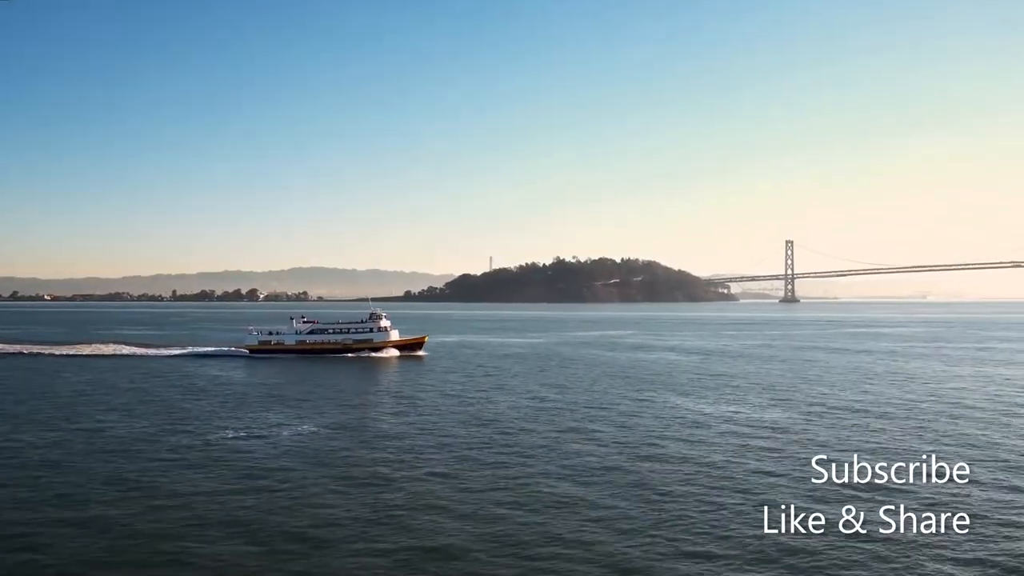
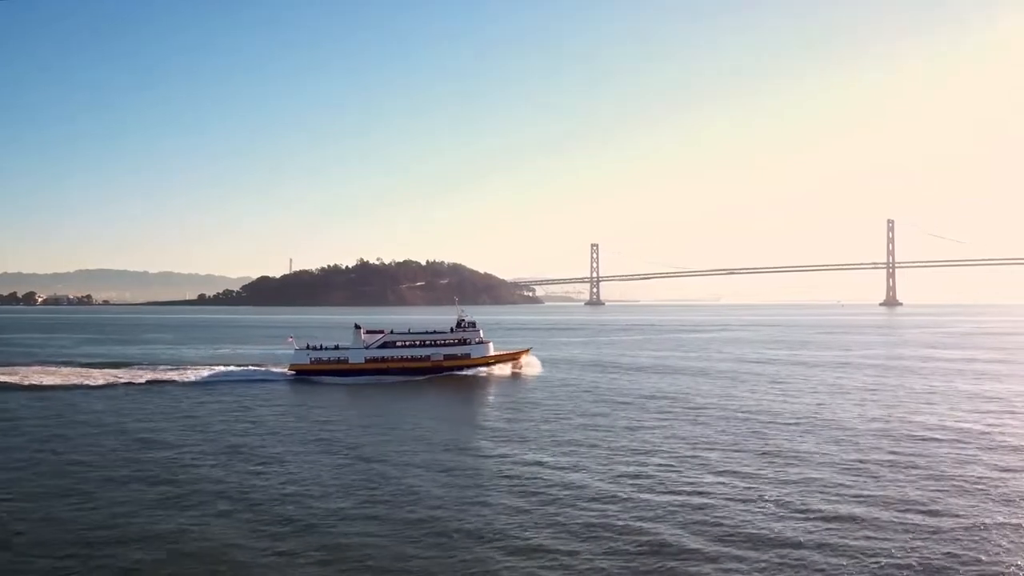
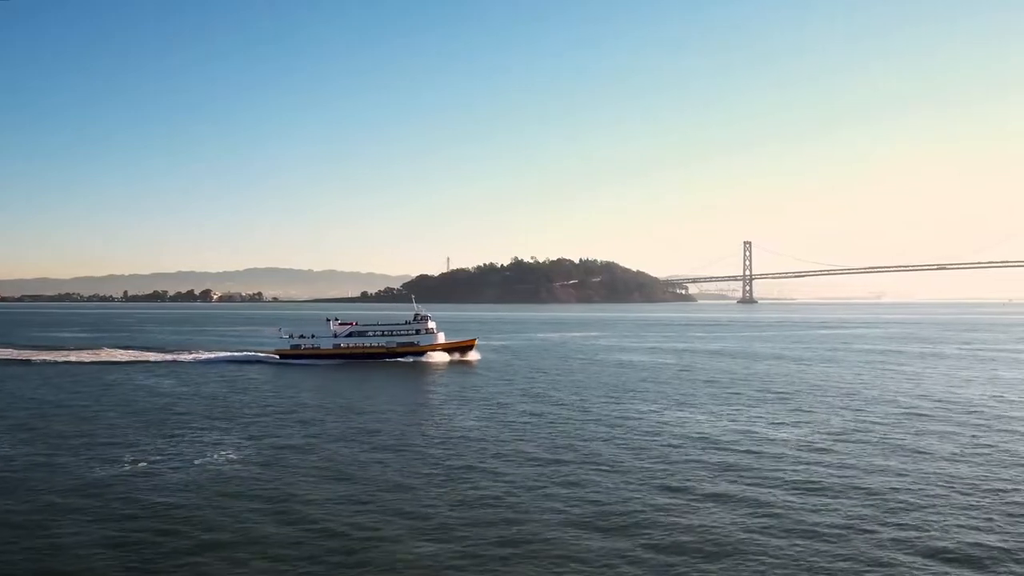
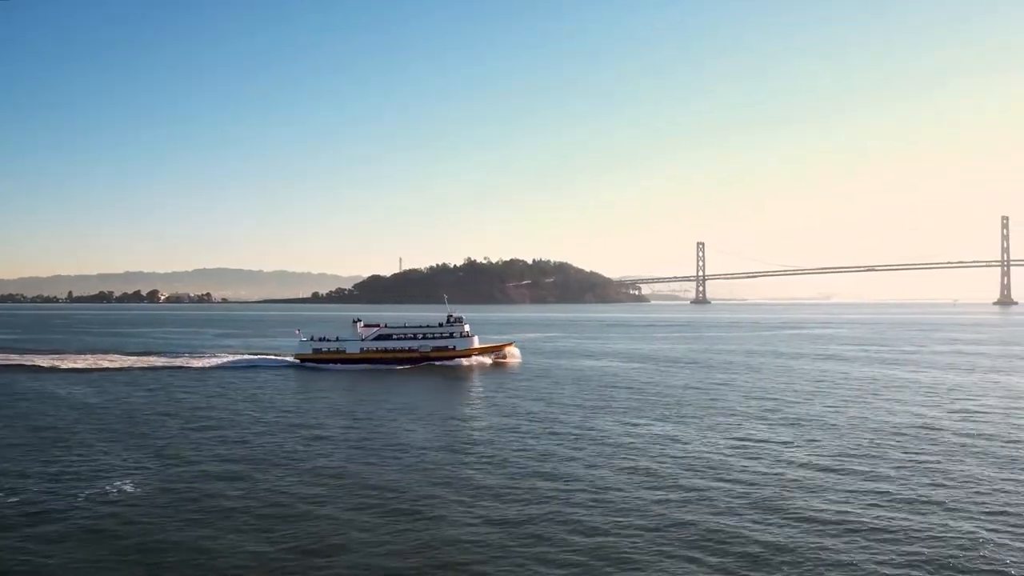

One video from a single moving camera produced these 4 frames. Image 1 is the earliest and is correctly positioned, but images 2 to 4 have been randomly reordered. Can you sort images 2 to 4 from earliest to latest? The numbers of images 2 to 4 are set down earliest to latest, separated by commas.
3, 4, 2
